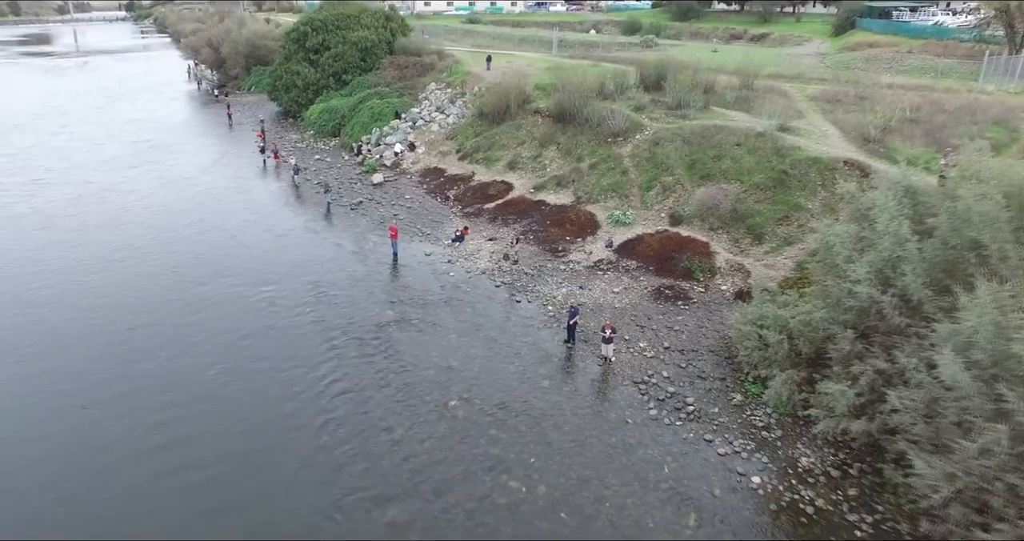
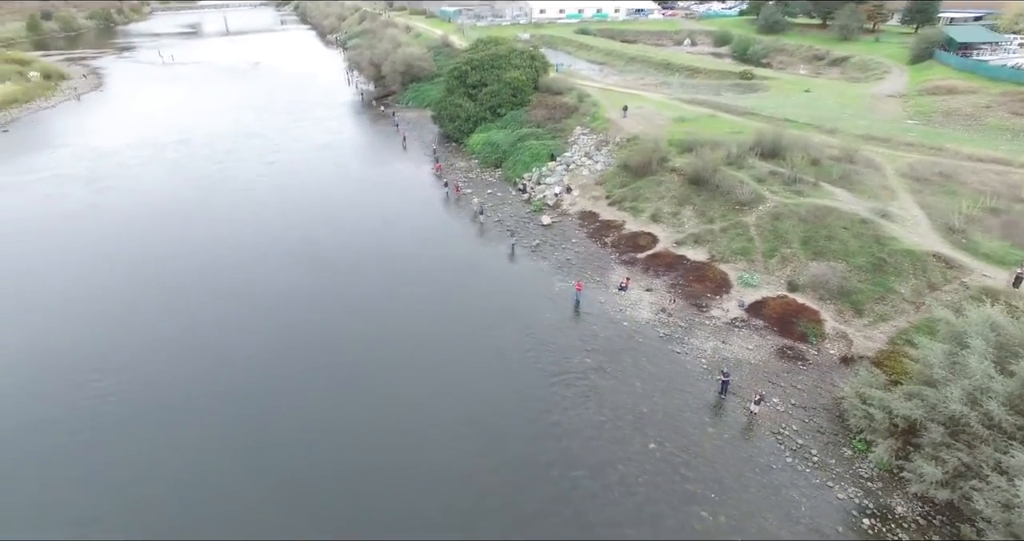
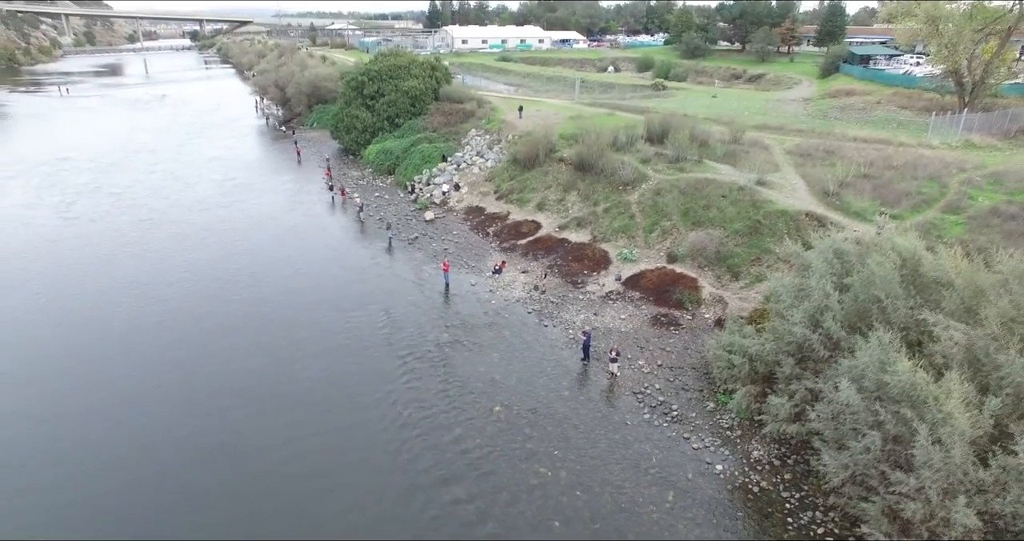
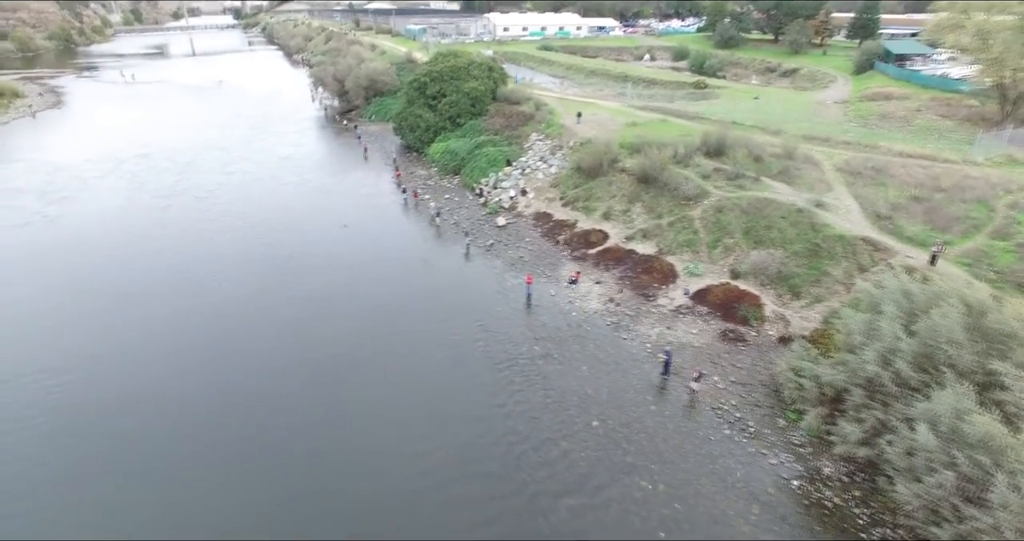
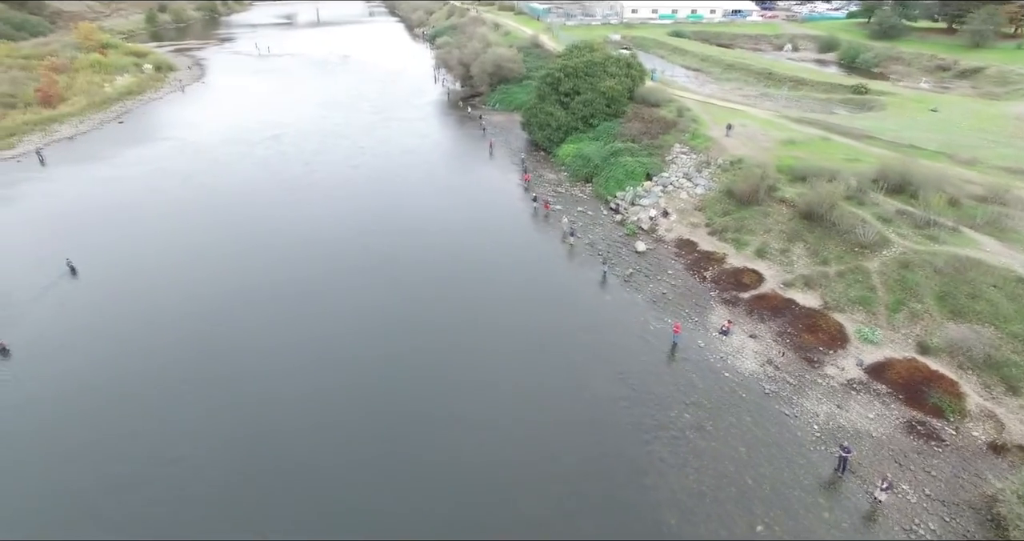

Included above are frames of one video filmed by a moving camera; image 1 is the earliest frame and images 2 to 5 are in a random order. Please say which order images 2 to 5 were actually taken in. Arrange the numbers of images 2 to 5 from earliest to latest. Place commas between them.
3, 4, 2, 5
